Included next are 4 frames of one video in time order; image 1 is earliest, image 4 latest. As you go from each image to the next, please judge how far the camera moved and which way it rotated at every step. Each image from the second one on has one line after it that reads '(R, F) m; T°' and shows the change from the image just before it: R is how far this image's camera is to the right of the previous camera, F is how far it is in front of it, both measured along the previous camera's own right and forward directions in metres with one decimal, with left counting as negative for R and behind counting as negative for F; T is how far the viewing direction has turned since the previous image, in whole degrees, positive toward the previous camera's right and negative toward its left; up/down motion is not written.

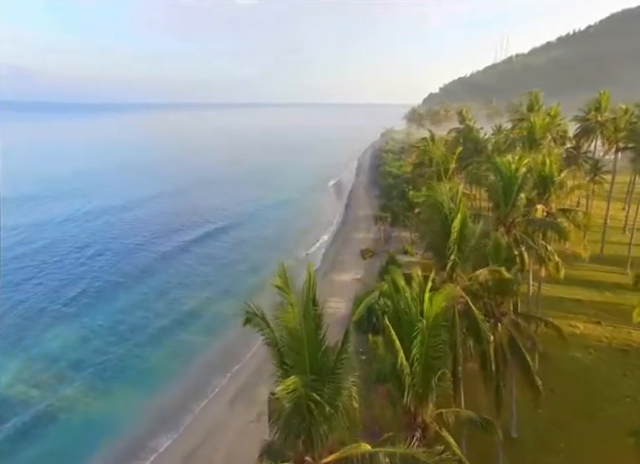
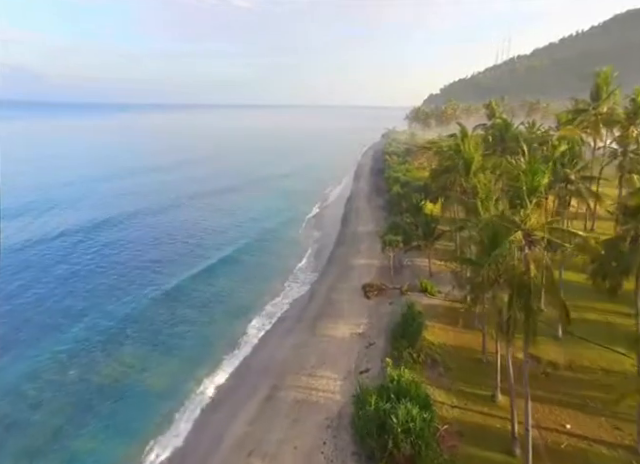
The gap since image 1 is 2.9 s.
(+0.9, +10.8) m; 0°
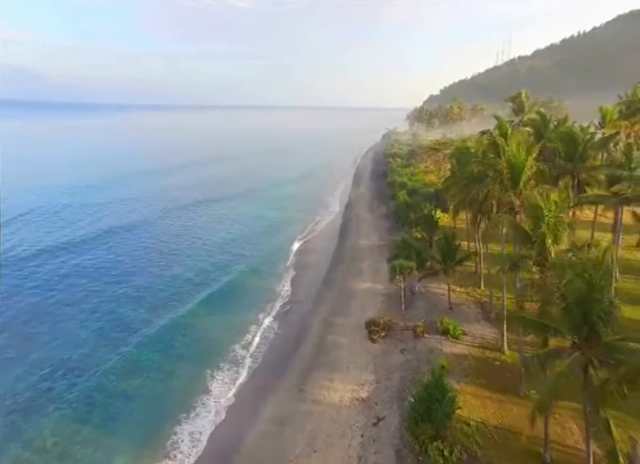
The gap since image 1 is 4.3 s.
(+0.5, +6.8) m; 0°
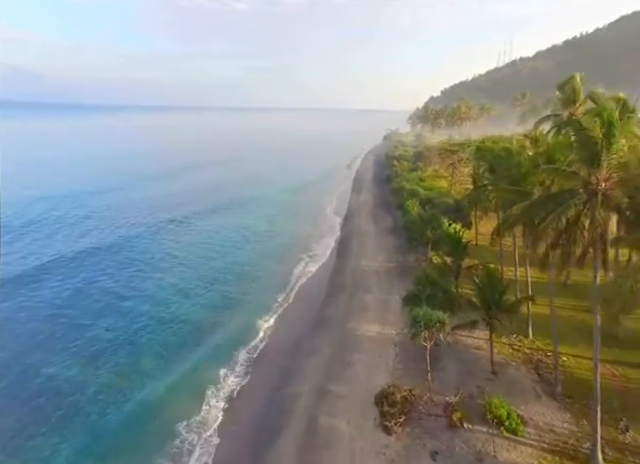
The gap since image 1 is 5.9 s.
(+0.4, +7.7) m; 0°
